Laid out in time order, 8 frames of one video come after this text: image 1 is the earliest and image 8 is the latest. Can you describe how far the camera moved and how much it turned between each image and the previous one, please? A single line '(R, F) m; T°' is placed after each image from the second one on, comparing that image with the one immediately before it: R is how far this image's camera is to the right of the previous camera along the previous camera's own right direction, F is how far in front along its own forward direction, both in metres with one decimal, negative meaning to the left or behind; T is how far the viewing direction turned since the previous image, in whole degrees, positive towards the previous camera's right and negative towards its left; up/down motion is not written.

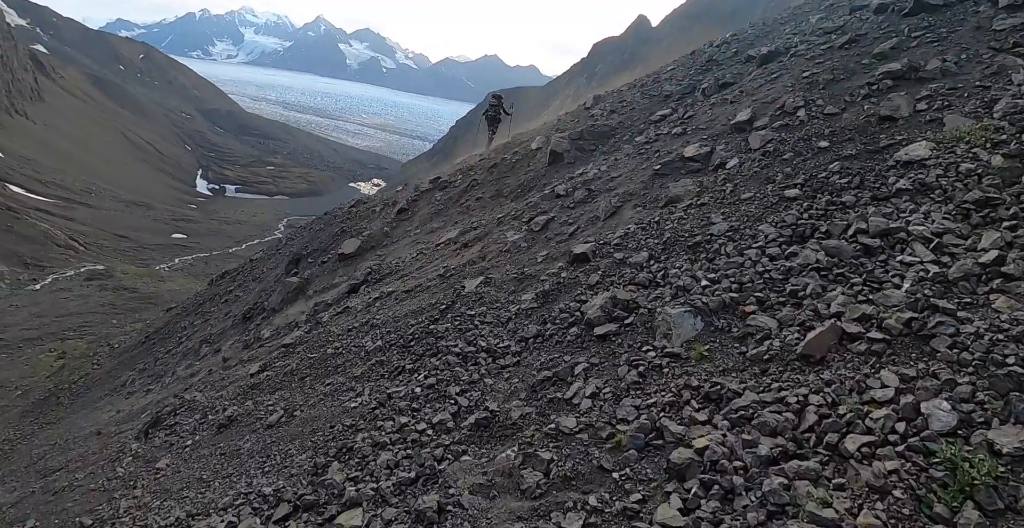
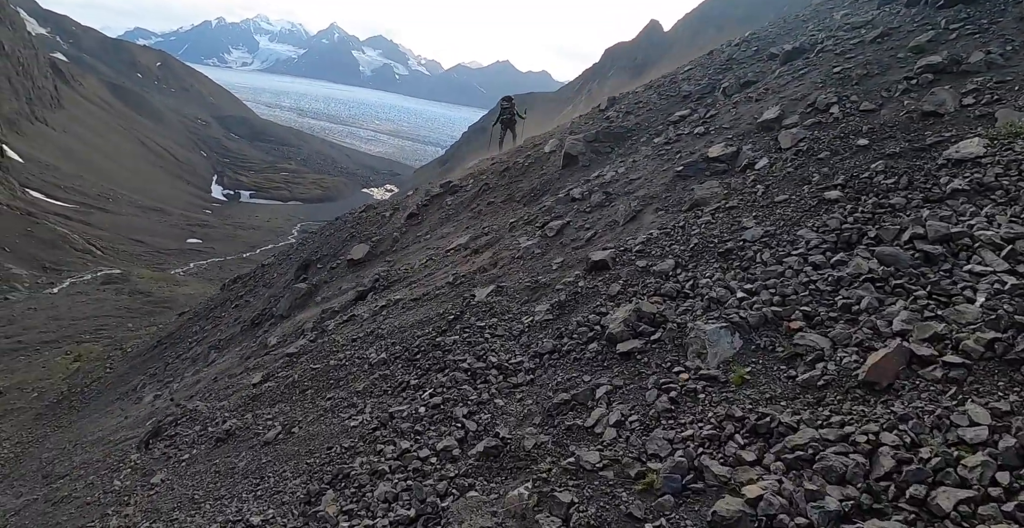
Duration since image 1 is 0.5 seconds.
(0.0, +0.9) m; -1°
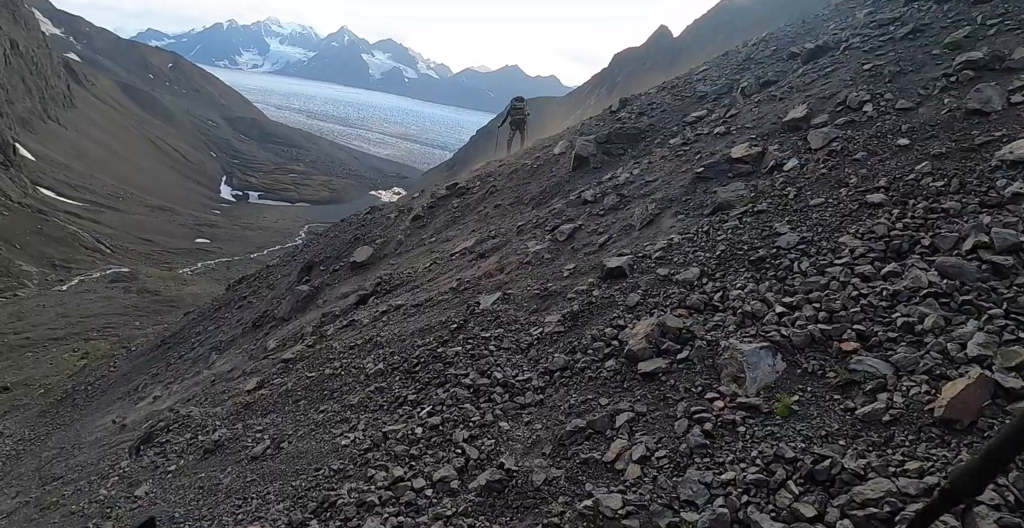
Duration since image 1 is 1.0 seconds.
(0.0, +0.9) m; -1°
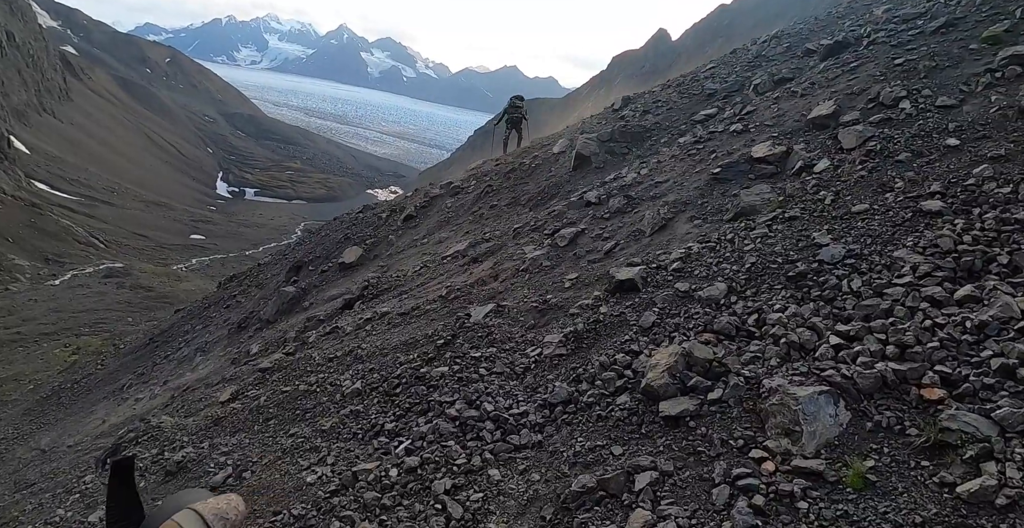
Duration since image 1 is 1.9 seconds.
(0.0, +1.3) m; 0°
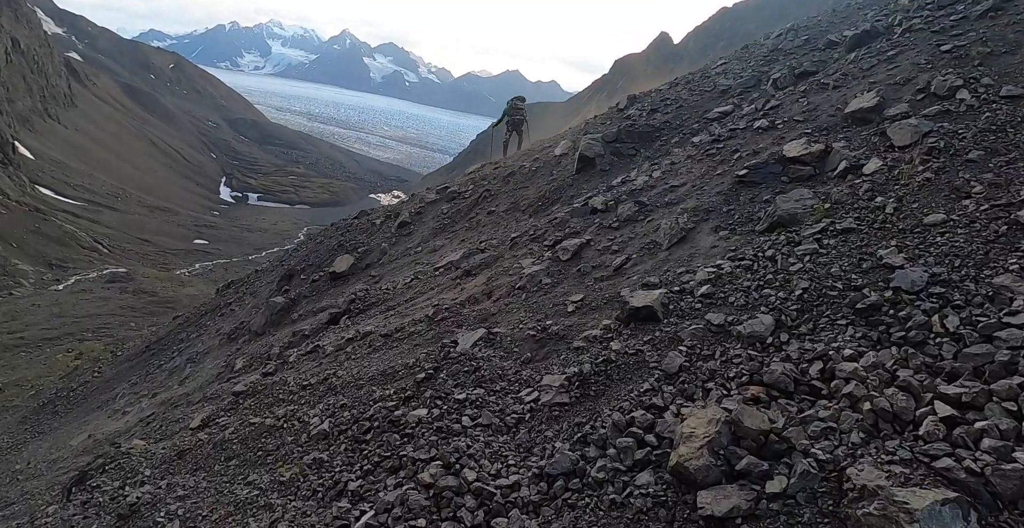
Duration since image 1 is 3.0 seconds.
(+0.1, +1.6) m; 0°
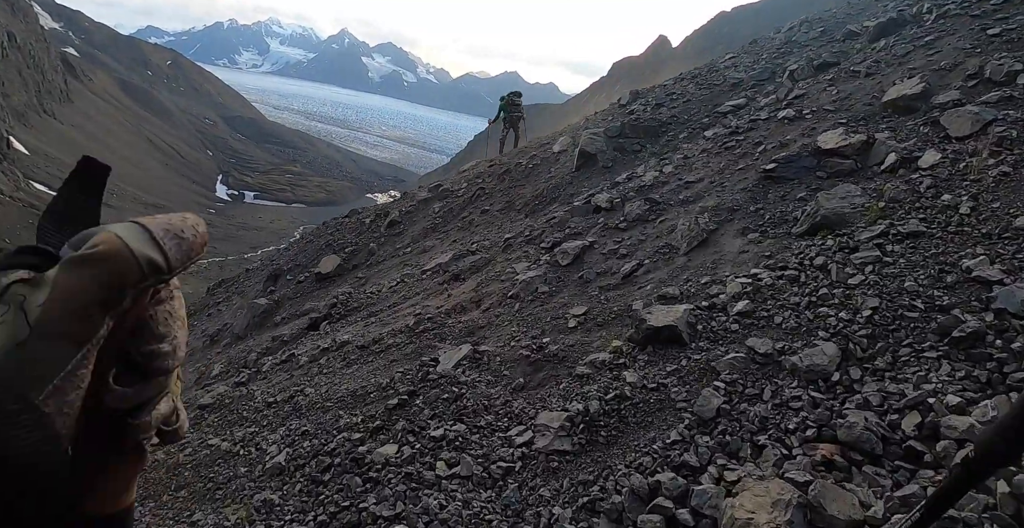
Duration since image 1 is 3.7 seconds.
(+0.1, +1.4) m; 0°
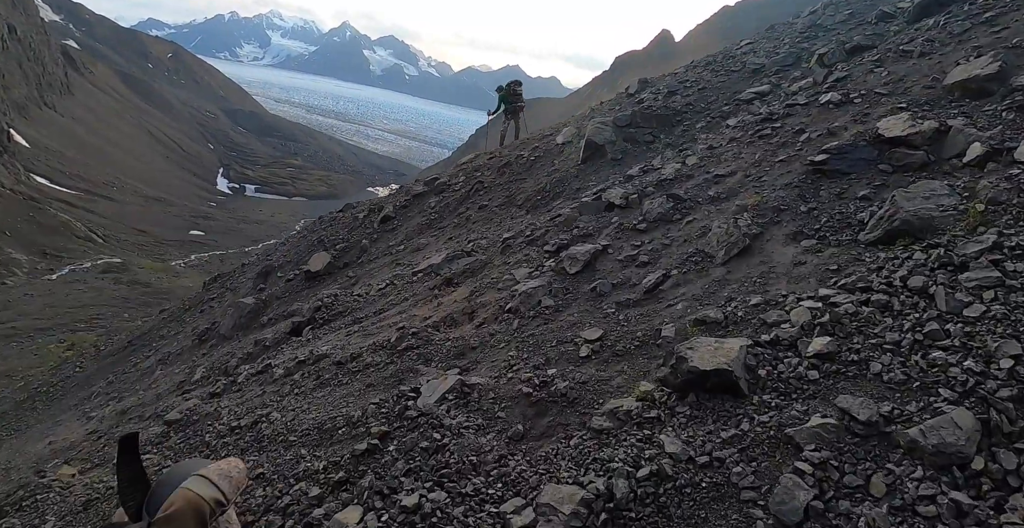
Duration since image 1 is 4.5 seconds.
(0.0, +1.4) m; 0°
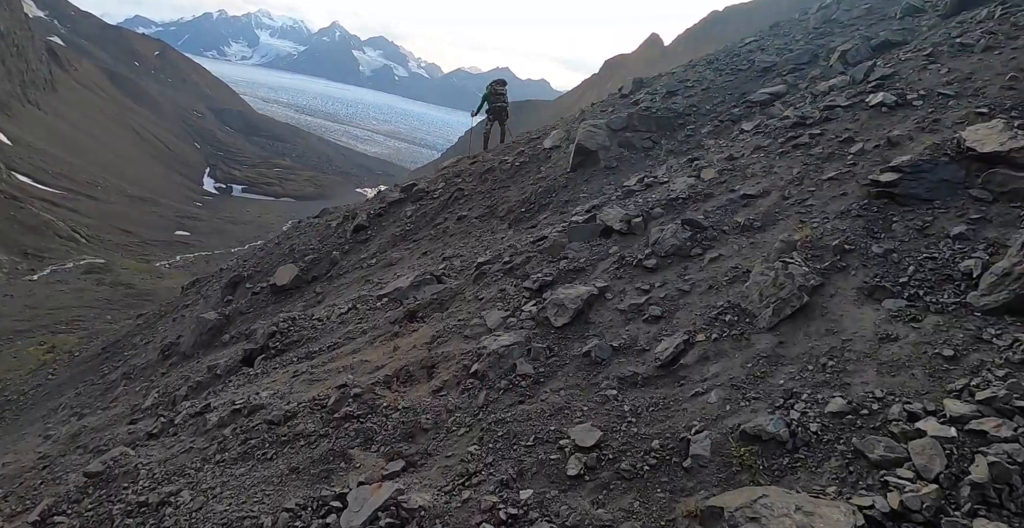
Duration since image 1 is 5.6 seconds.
(+0.2, +1.8) m; +1°
